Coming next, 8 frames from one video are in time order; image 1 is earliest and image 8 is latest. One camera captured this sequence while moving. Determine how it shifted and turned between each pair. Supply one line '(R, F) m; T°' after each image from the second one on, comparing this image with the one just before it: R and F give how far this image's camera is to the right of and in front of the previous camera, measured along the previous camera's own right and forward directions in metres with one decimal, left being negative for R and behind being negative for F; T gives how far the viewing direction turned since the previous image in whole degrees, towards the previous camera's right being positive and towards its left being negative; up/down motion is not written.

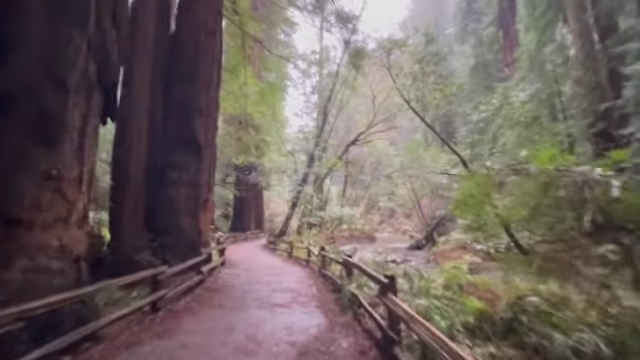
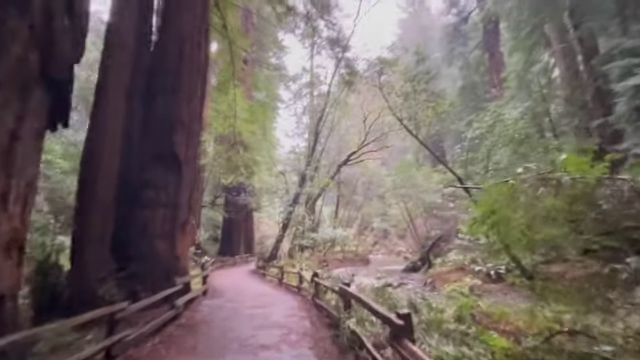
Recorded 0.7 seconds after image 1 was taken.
(0.0, +0.4) m; +2°
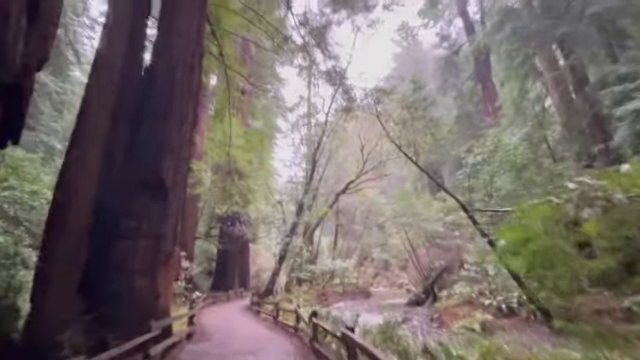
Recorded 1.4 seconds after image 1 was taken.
(0.0, +0.3) m; 0°
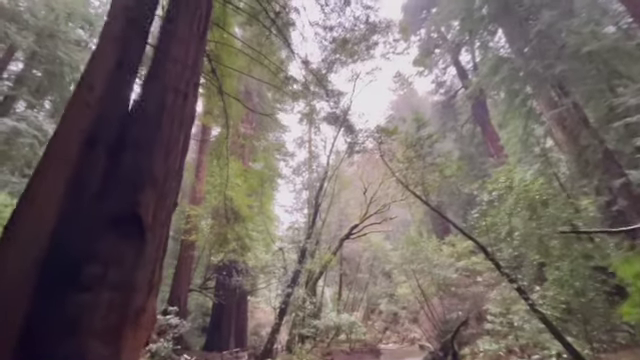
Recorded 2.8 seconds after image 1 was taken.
(-0.1, +0.5) m; 0°
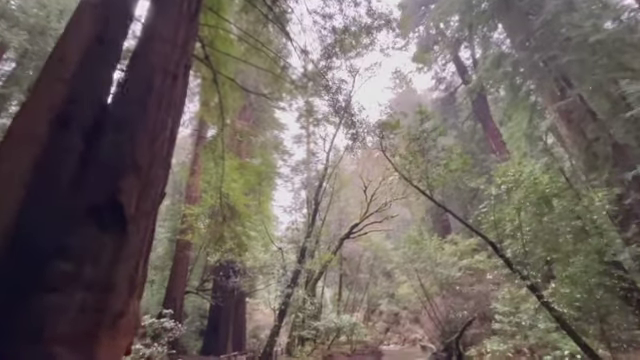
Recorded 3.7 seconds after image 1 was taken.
(-0.1, +0.3) m; 0°
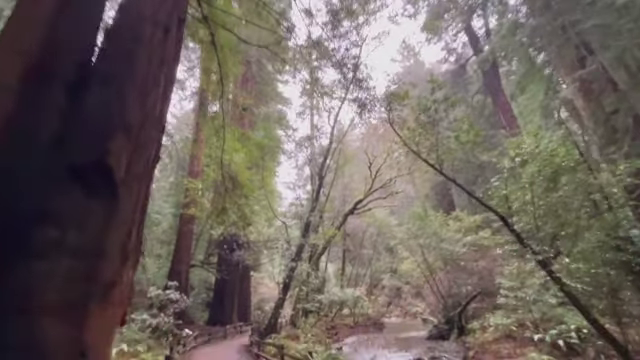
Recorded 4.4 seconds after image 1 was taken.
(0.0, +0.2) m; -1°
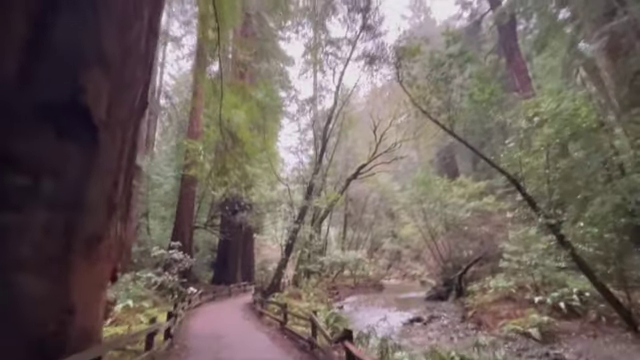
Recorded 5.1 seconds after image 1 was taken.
(0.0, +0.3) m; 0°
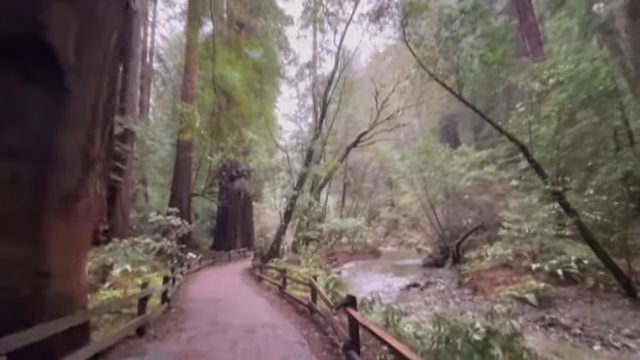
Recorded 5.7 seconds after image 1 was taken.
(0.0, +0.2) m; 0°
